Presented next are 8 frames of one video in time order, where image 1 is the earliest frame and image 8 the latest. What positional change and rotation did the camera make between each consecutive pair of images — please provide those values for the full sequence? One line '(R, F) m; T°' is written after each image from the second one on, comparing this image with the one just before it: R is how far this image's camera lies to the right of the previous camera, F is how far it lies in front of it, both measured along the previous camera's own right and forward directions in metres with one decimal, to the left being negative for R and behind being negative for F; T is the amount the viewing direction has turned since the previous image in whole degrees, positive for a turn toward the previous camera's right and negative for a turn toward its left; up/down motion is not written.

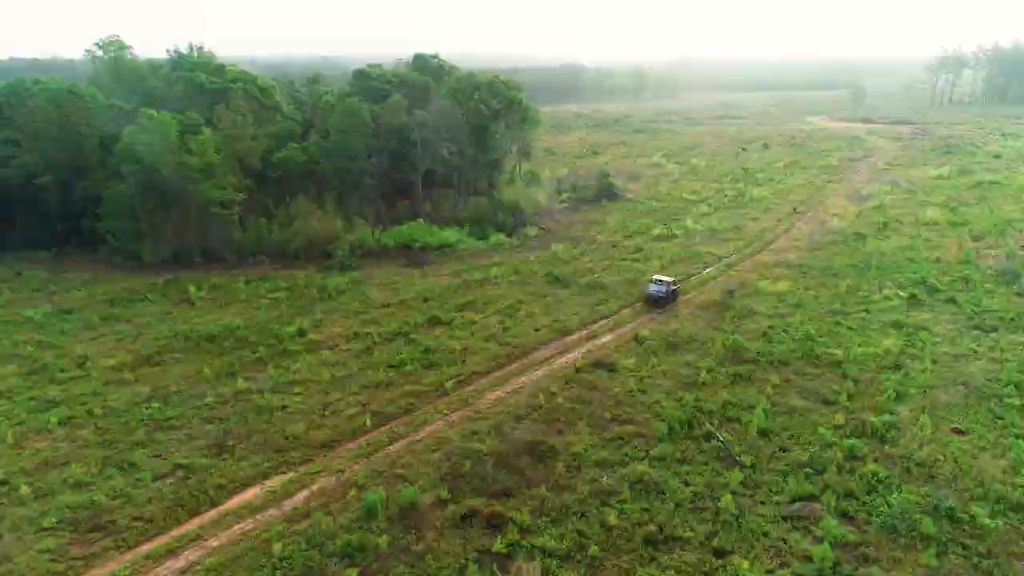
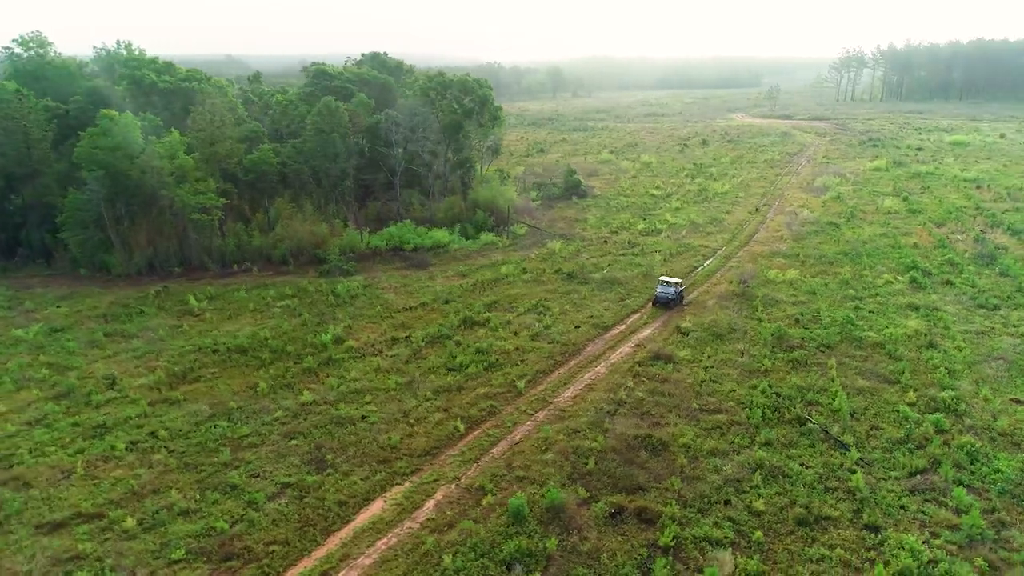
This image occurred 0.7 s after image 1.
(-3.8, +0.3) m; +7°
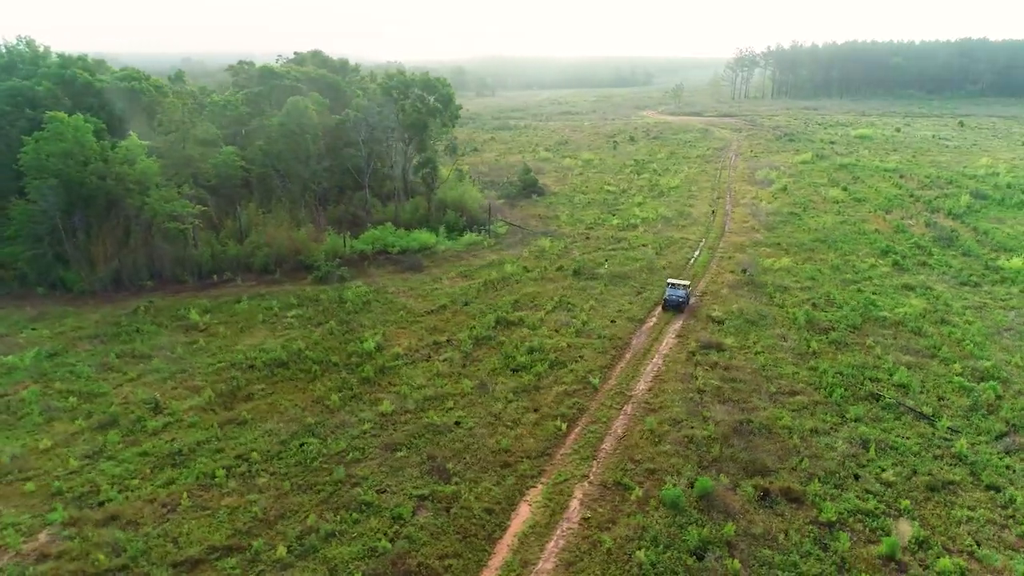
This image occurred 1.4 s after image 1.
(-4.2, +0.3) m; +8°
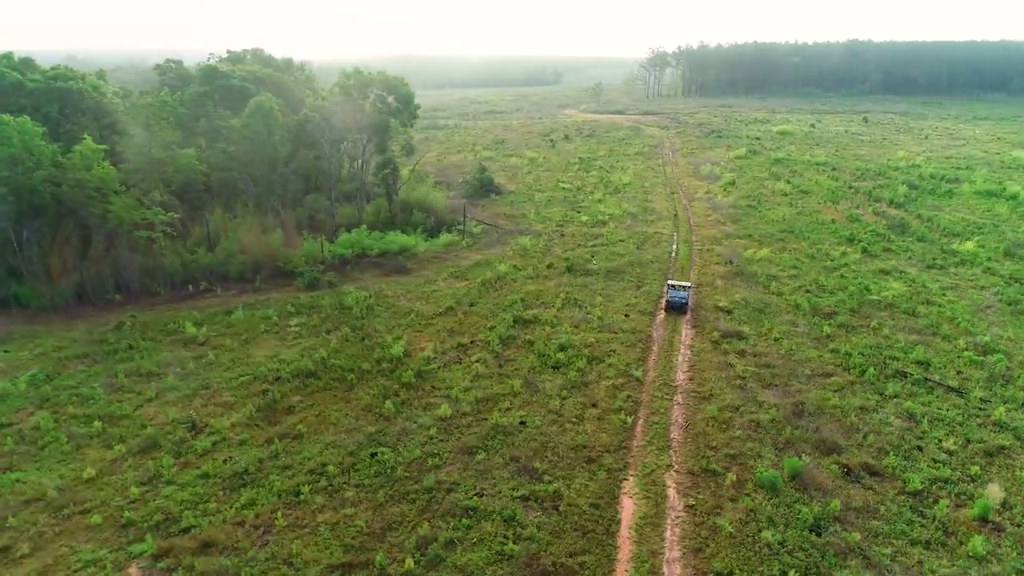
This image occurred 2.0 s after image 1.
(-3.2, +0.2) m; +7°
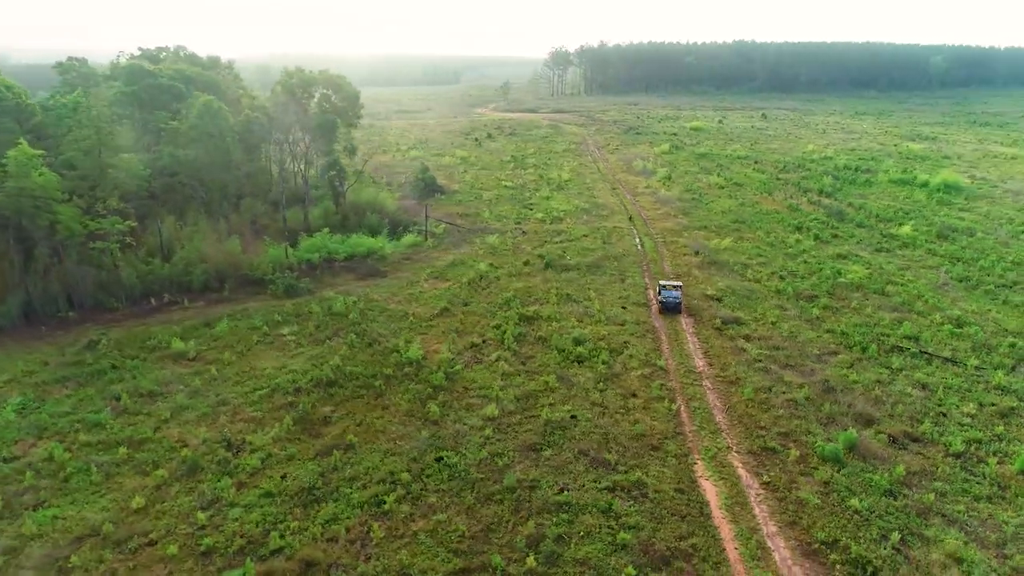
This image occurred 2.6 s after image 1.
(-3.2, +0.2) m; +8°
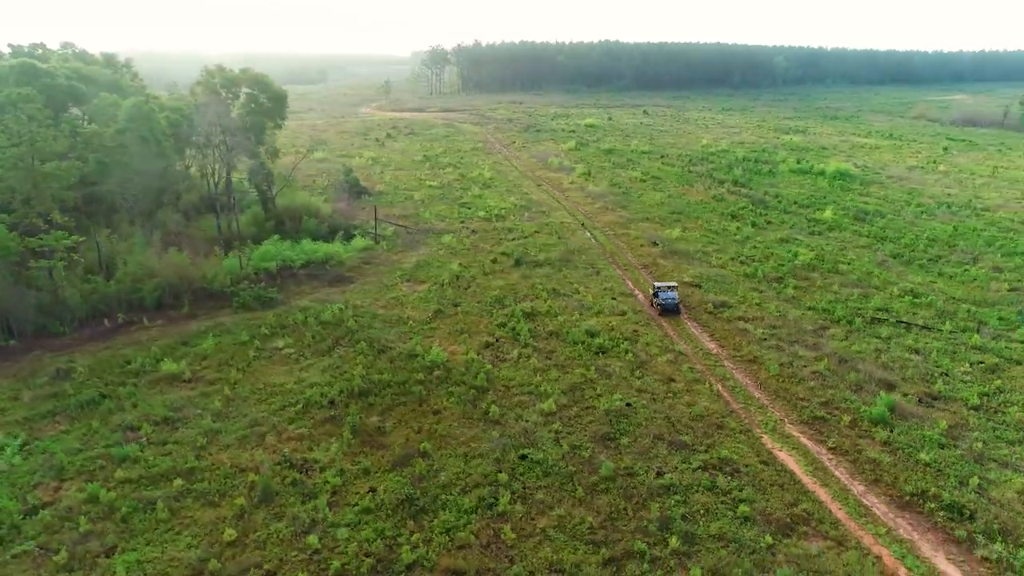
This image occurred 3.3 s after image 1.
(-4.0, +0.2) m; +10°
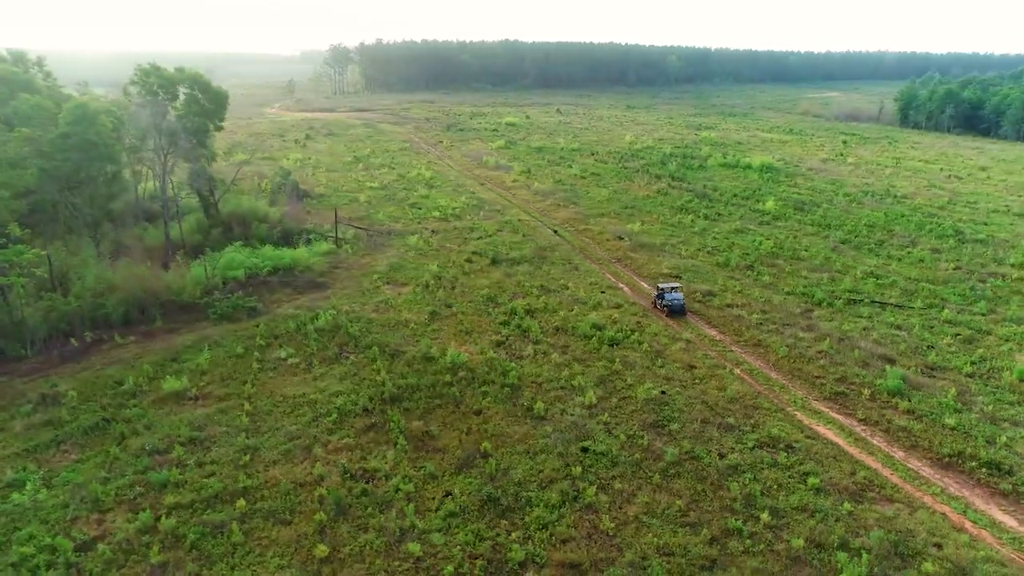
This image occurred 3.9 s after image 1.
(-3.1, +0.1) m; +8°
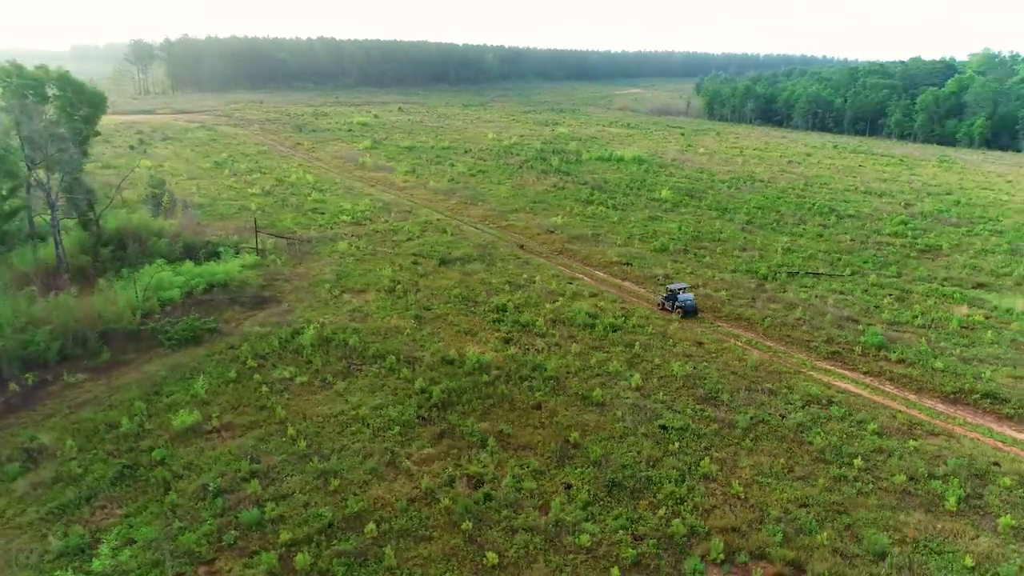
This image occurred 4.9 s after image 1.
(-5.2, +0.4) m; +15°
